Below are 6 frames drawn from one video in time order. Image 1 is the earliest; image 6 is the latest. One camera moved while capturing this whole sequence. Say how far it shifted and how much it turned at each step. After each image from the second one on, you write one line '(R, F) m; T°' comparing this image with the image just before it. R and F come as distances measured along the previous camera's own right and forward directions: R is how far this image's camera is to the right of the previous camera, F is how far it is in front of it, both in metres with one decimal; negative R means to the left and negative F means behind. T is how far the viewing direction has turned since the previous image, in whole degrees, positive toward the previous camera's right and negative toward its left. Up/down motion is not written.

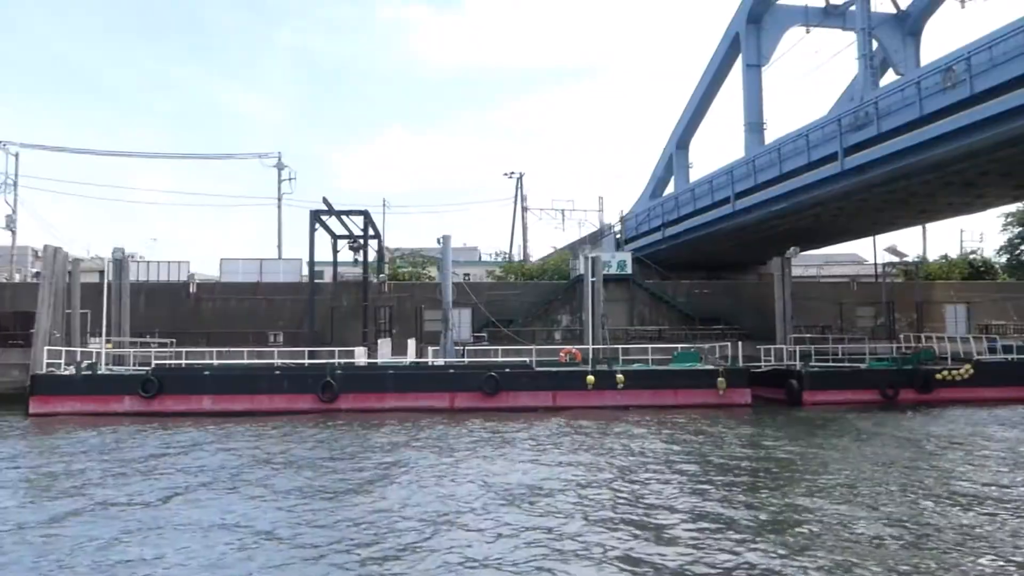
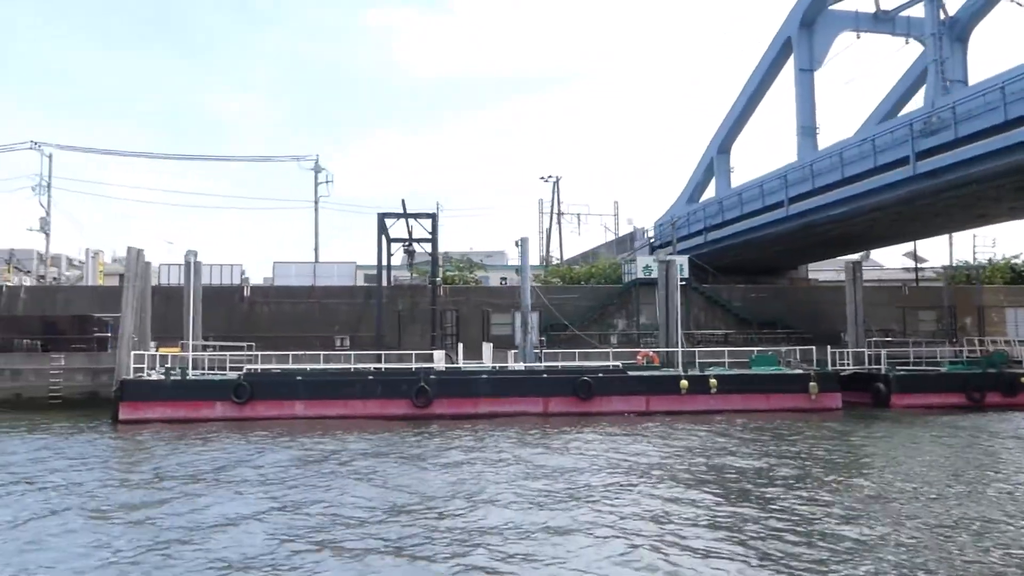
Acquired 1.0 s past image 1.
(-2.0, +0.1) m; +1°
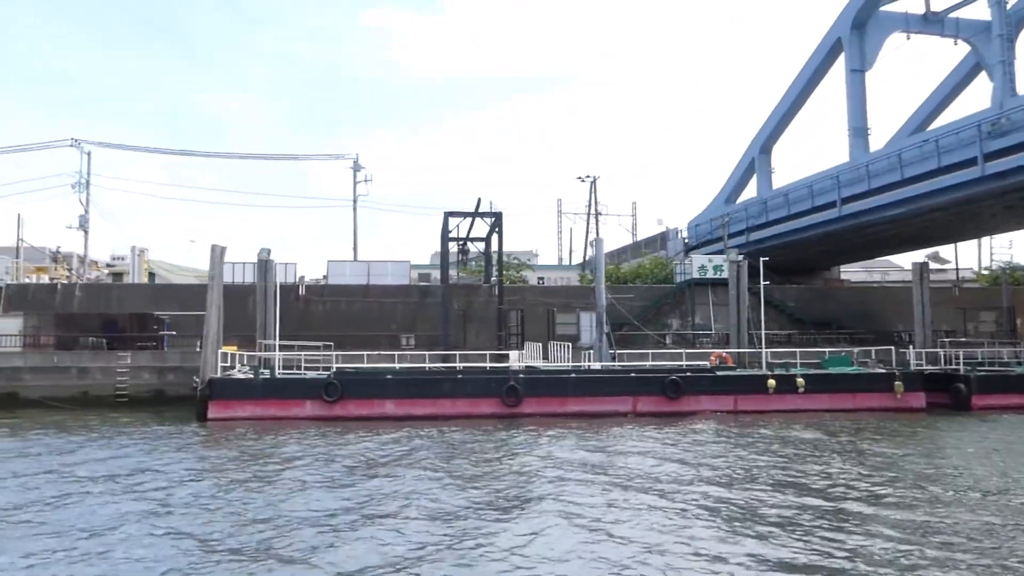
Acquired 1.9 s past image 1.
(-1.8, +0.1) m; +1°
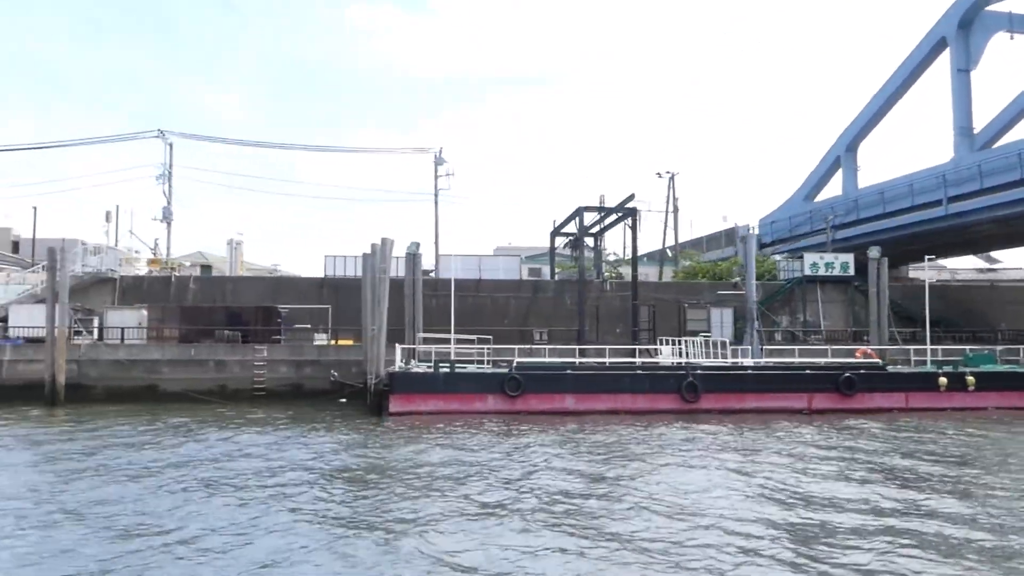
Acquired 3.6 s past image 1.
(-3.4, +0.1) m; +1°
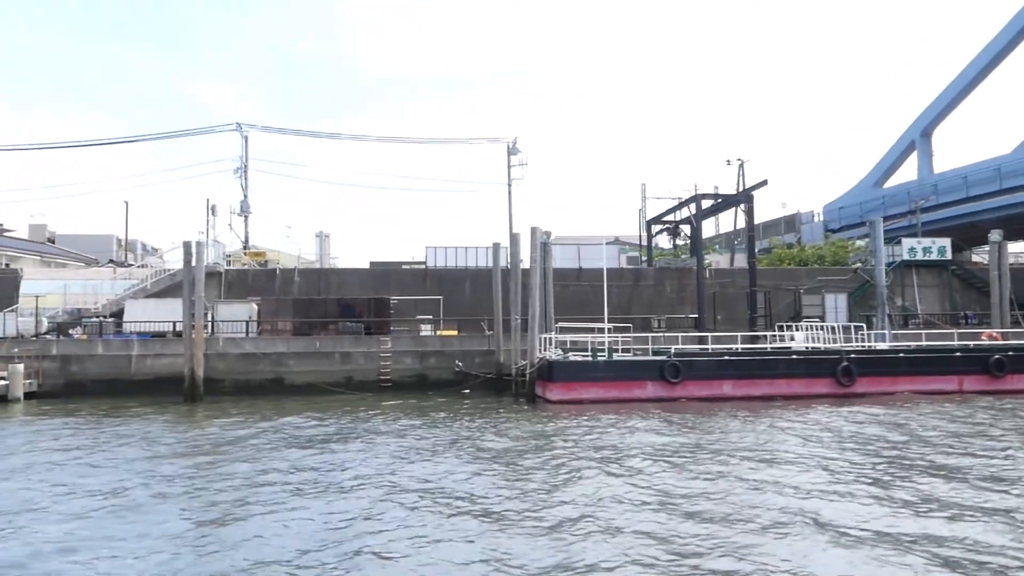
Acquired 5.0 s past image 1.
(-2.8, 0.0) m; 0°
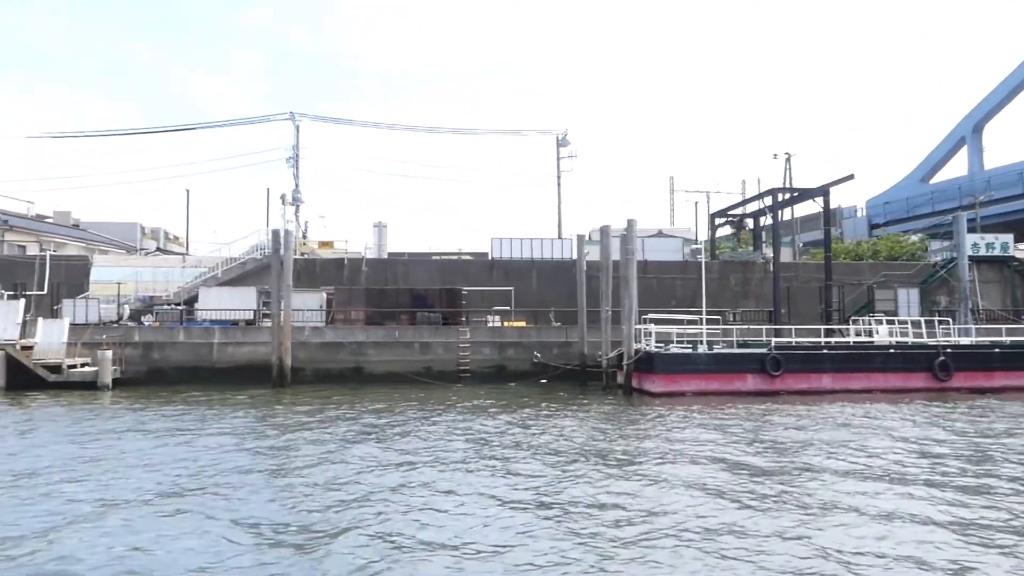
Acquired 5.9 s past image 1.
(-1.8, 0.0) m; 0°
